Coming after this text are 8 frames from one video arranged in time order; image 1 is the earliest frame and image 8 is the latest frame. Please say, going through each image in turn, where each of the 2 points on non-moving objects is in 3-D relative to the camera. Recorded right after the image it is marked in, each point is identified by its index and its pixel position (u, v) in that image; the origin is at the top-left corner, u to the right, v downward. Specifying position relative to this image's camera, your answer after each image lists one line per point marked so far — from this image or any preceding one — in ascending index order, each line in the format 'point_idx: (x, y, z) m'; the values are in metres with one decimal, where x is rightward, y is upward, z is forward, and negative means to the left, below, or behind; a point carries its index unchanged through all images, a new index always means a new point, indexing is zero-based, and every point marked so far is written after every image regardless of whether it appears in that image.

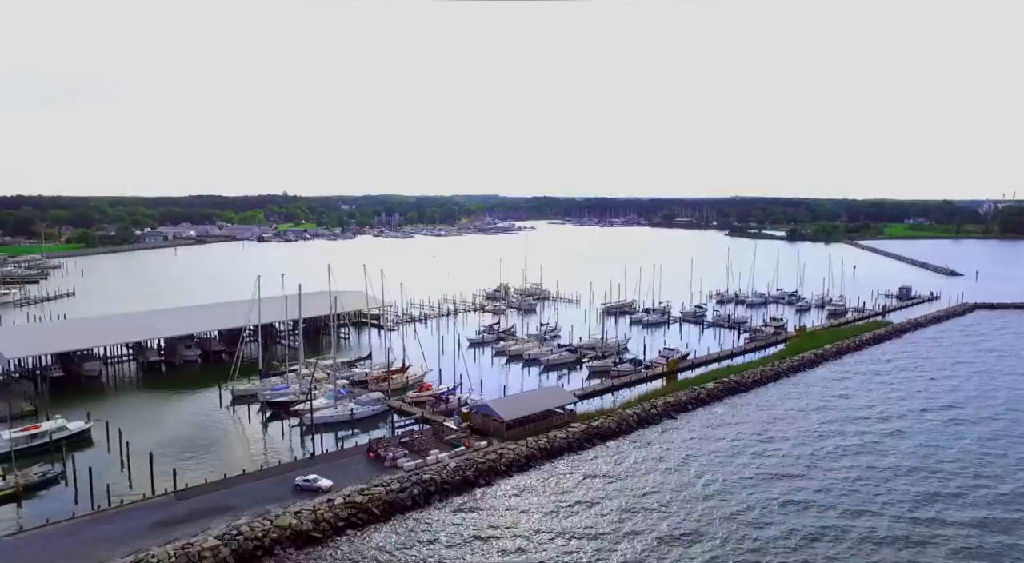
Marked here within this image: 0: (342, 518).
0: (-3.8, -5.3, +16.2) m
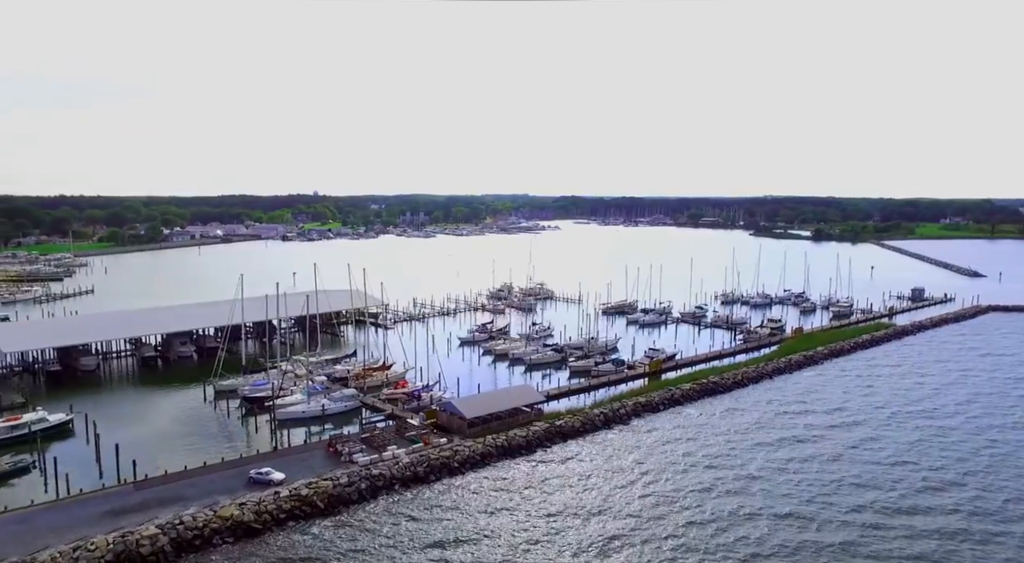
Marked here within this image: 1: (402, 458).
0: (-5.2, -5.2, +16.6) m
1: (-3.1, -4.8, +19.8) m
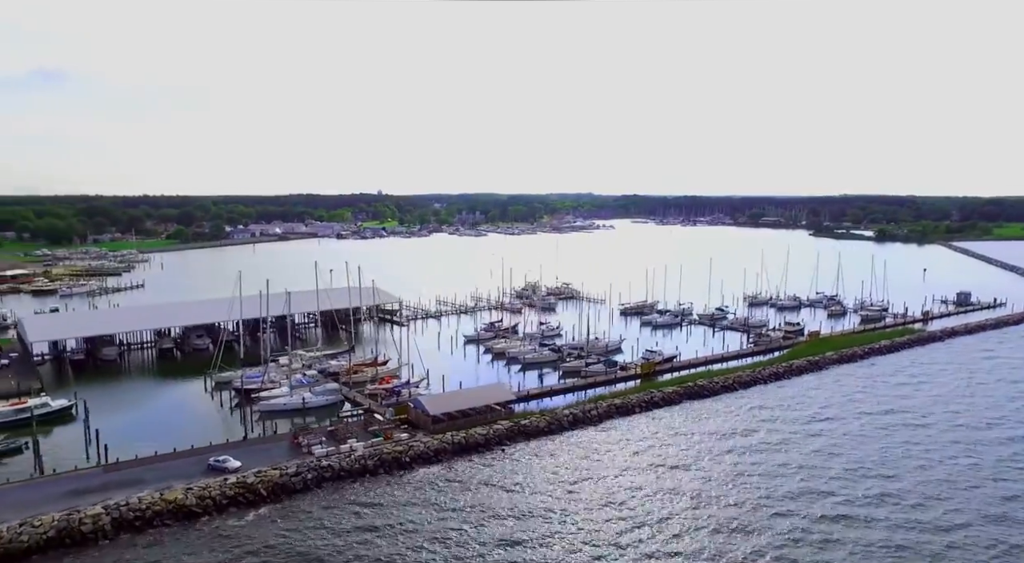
0: (-6.9, -5.2, +17.5) m
1: (-4.4, -4.7, +20.4) m
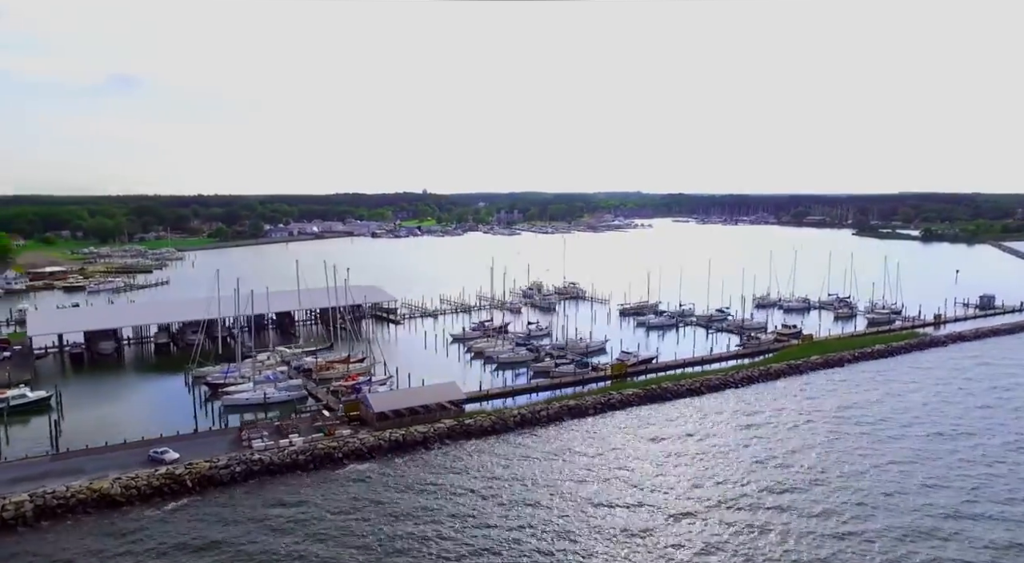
0: (-9.0, -5.1, +18.1) m
1: (-6.3, -4.7, +20.9) m
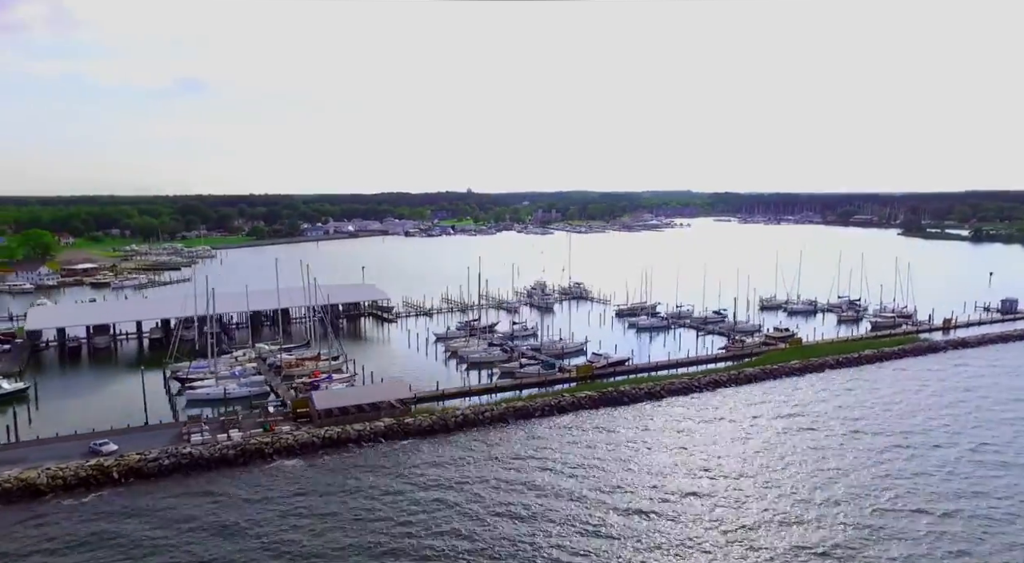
0: (-11.2, -5.1, +18.8) m
1: (-8.3, -4.7, +21.4) m
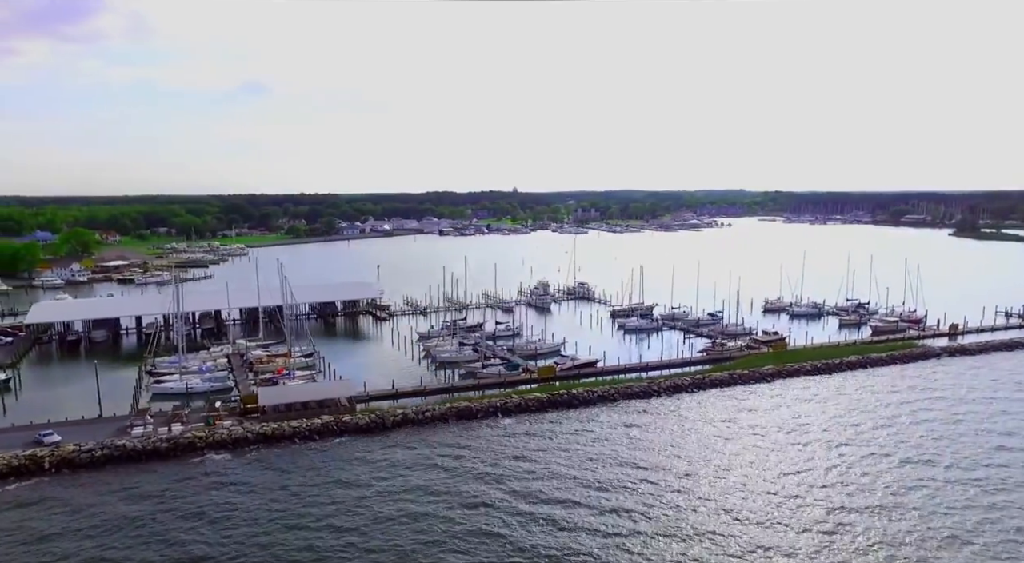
0: (-13.5, -5.0, +19.6) m
1: (-10.4, -4.6, +21.9) m
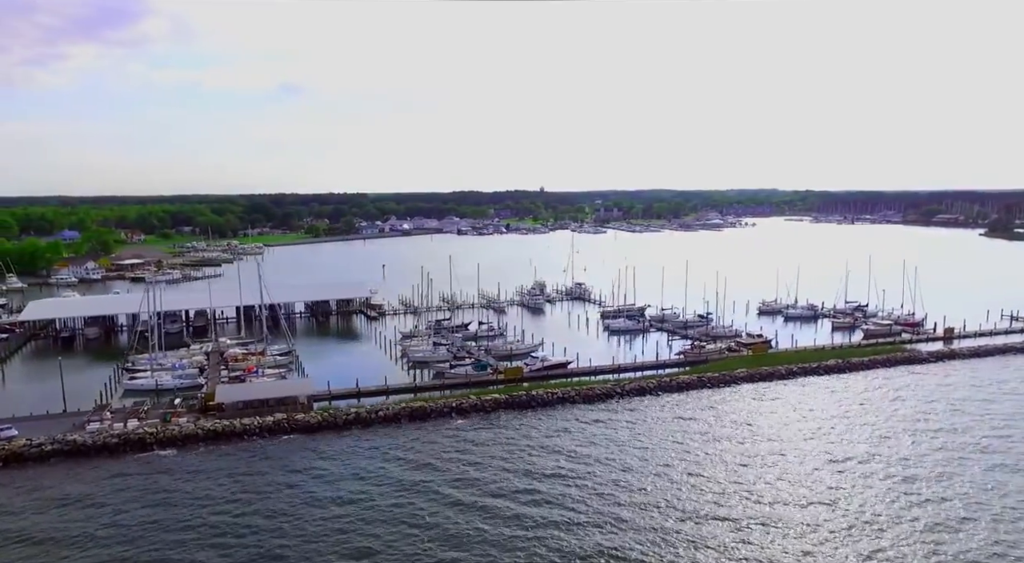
0: (-15.3, -4.9, +20.2) m
1: (-12.0, -4.6, +22.3) m
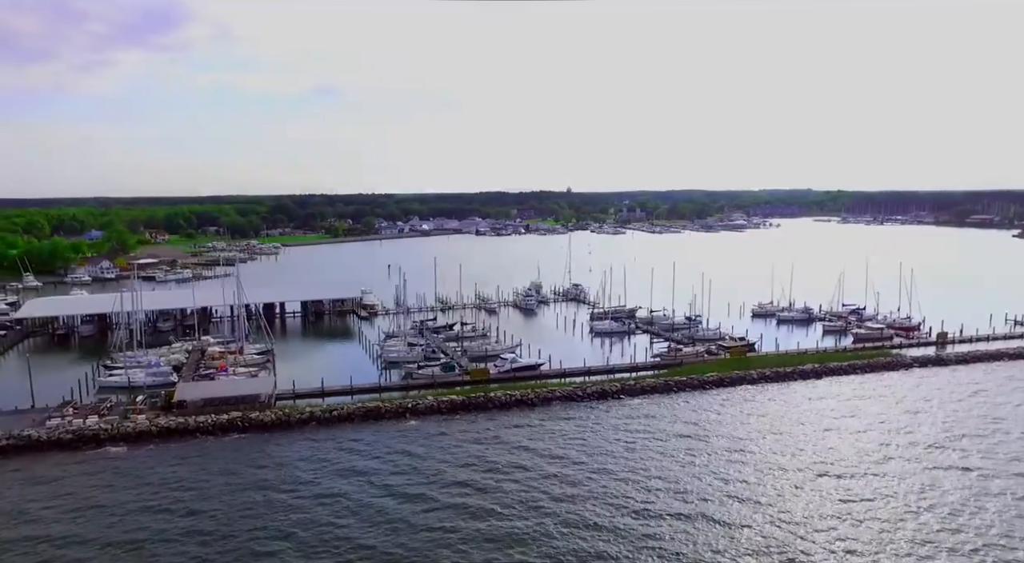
0: (-17.0, -4.9, +20.8) m
1: (-13.6, -4.5, +22.8) m
